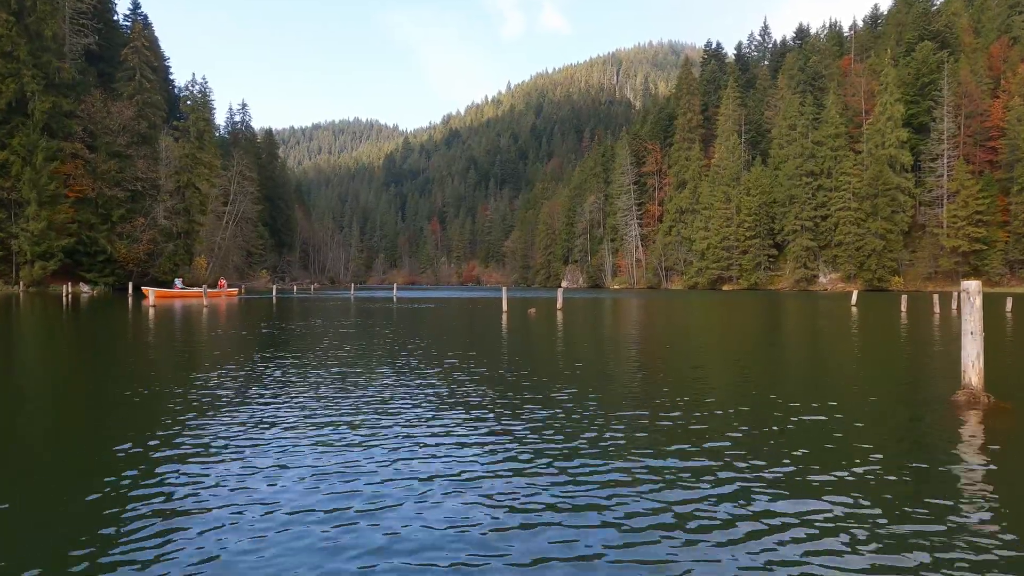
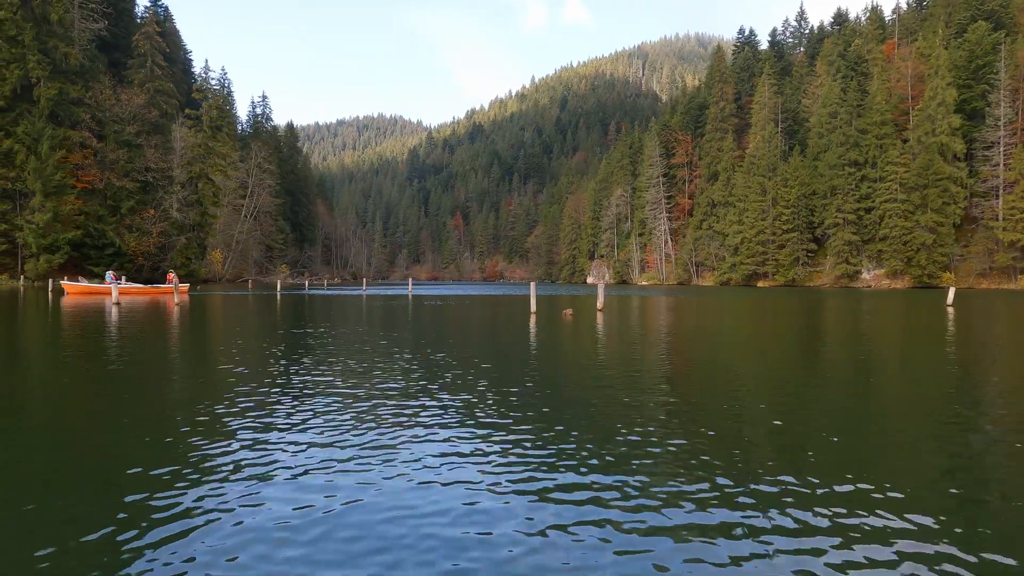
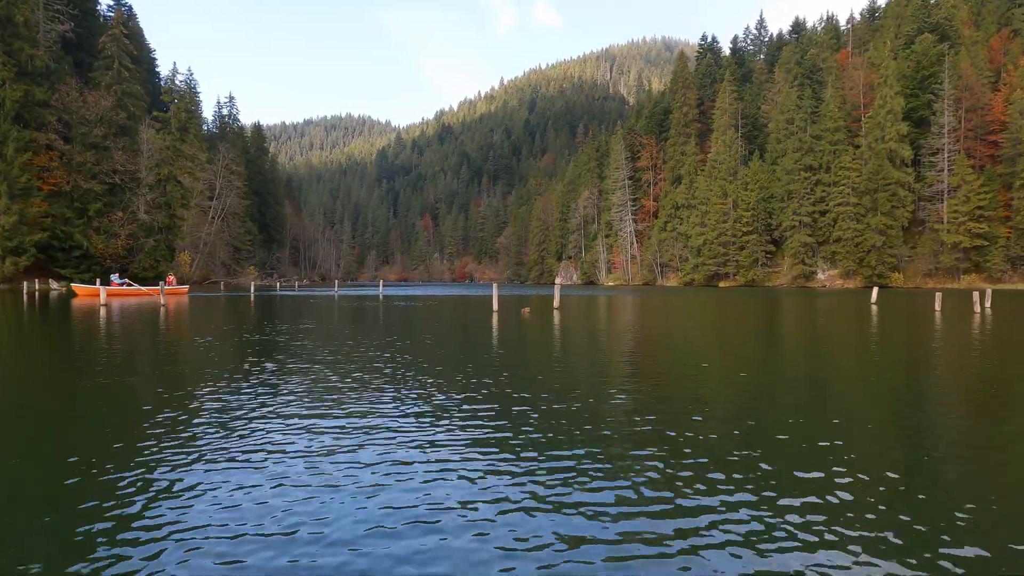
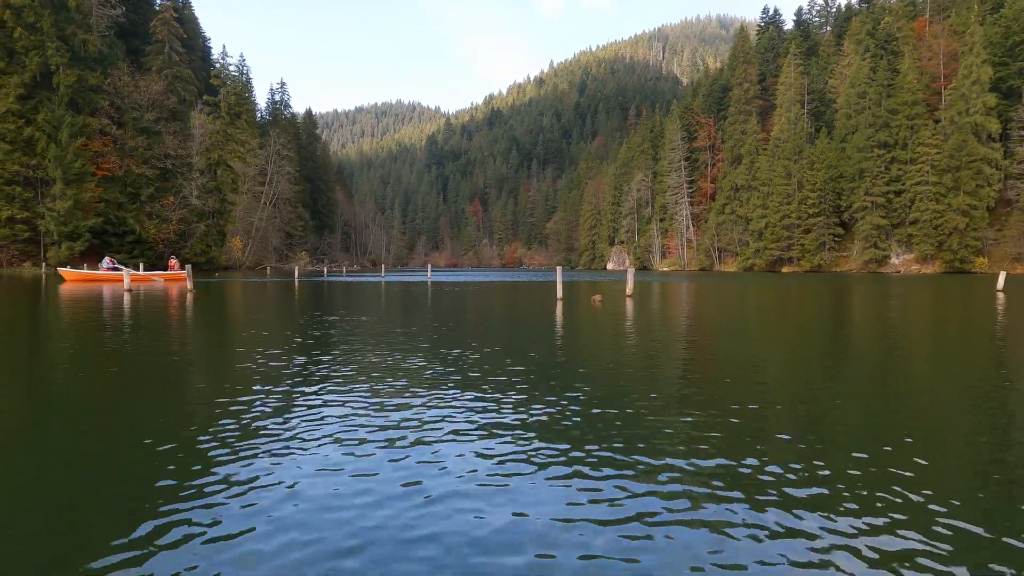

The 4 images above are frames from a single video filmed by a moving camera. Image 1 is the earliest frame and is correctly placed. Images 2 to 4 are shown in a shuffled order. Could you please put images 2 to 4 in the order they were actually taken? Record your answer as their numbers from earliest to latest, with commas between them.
3, 2, 4
